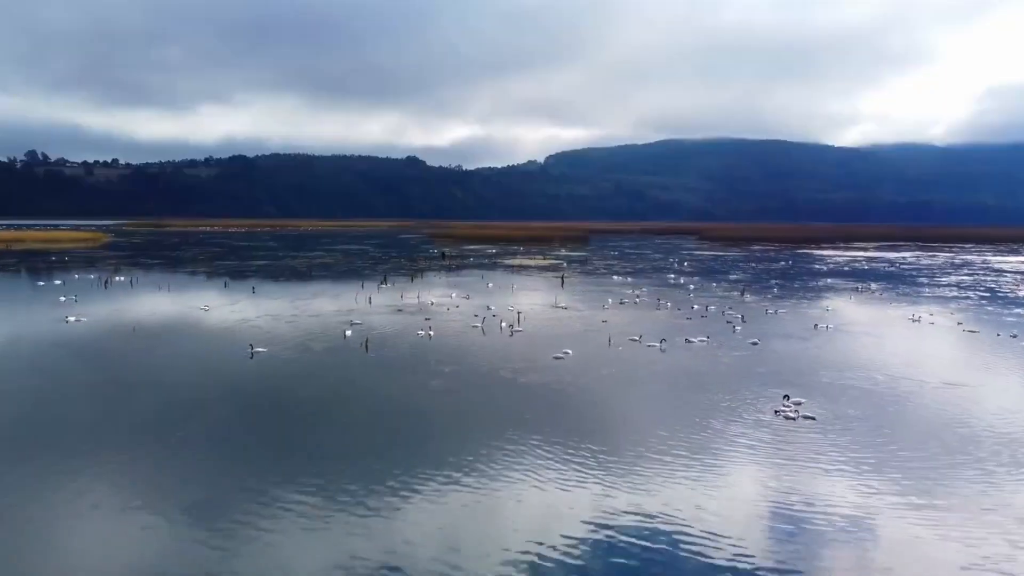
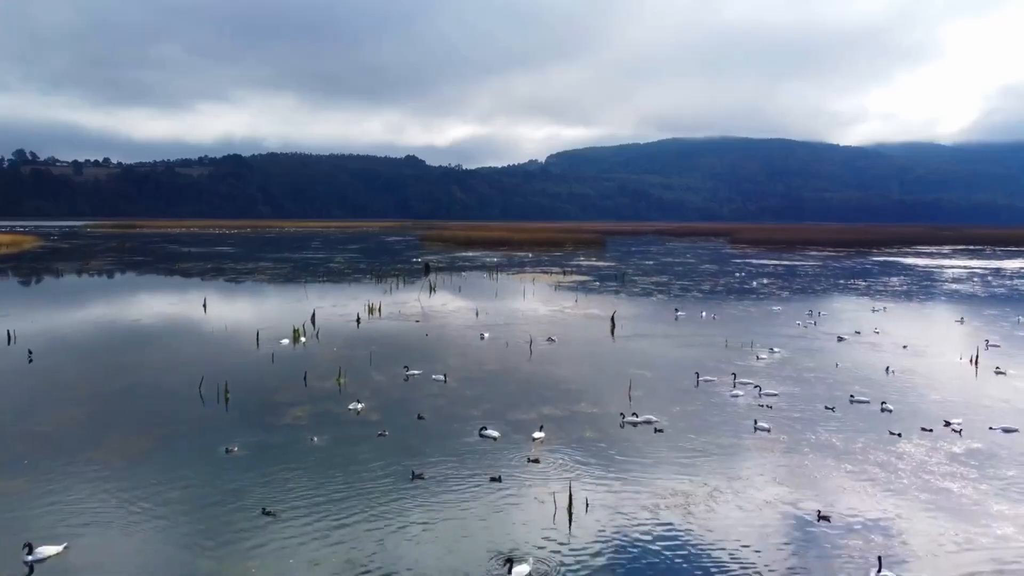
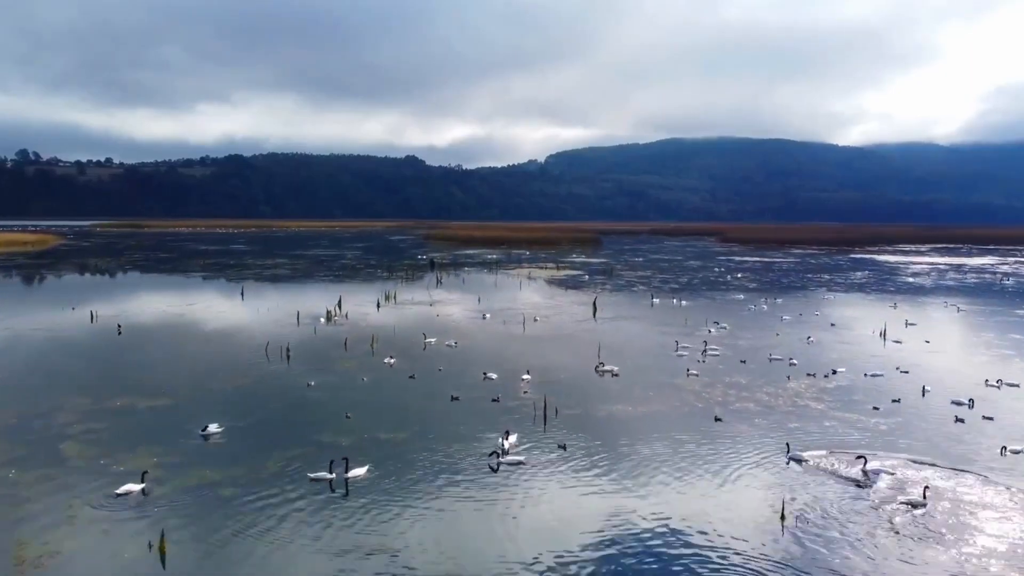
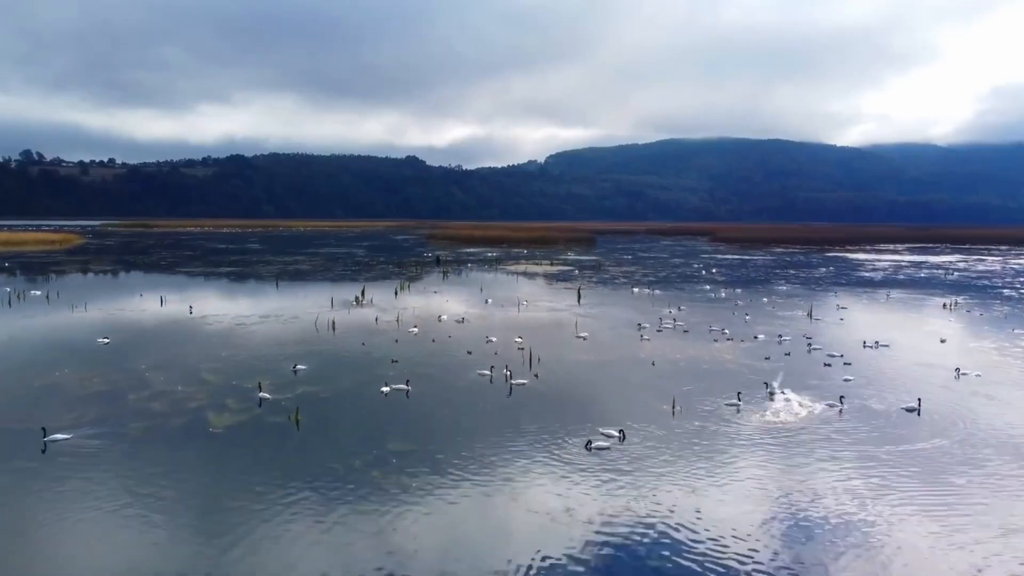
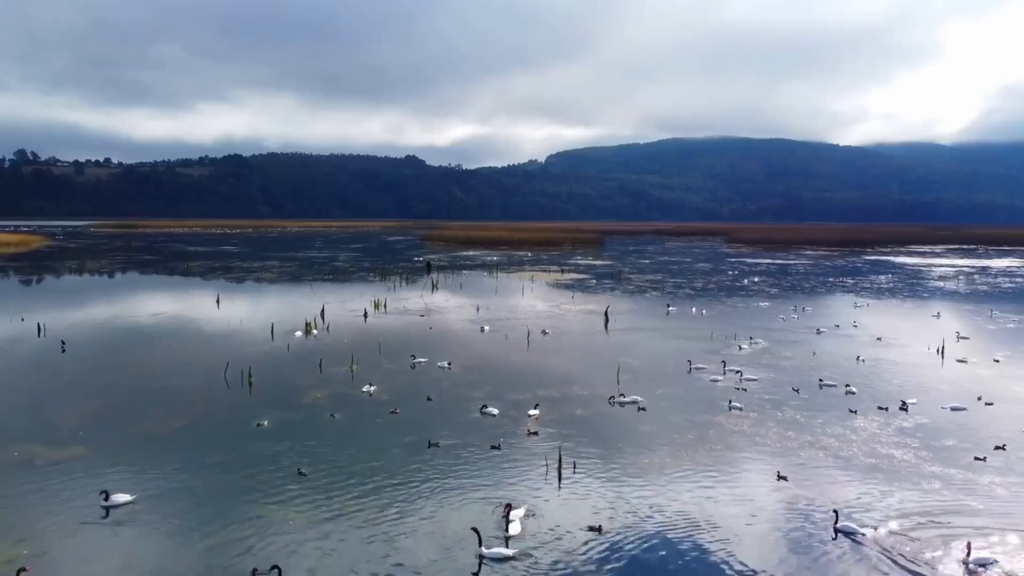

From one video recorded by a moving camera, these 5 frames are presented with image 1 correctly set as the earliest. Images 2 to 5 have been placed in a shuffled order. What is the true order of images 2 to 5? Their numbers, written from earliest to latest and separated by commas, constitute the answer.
4, 3, 5, 2
